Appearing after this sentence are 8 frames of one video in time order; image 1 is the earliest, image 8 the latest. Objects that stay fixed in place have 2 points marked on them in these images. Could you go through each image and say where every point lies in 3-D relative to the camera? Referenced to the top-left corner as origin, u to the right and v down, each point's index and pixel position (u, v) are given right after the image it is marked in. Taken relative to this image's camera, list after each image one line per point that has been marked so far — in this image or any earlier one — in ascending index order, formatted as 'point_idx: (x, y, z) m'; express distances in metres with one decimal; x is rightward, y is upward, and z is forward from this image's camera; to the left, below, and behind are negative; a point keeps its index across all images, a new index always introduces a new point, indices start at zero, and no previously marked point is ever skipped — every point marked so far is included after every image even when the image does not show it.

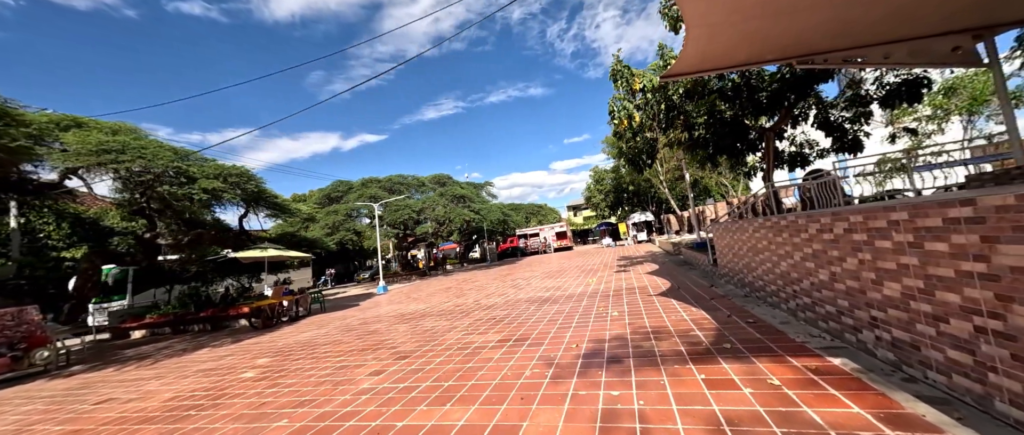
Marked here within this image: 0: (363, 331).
0: (-2.9, -2.2, +7.0) m
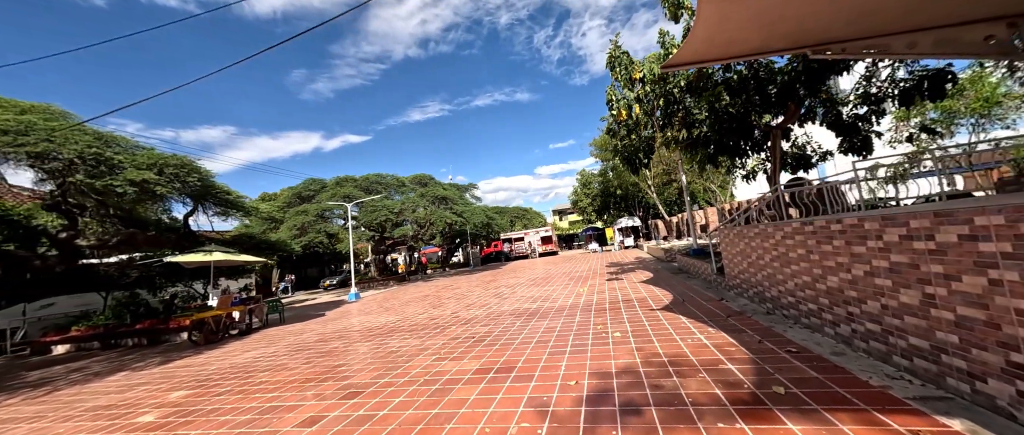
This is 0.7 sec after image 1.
0: (-3.2, -2.2, +5.9) m
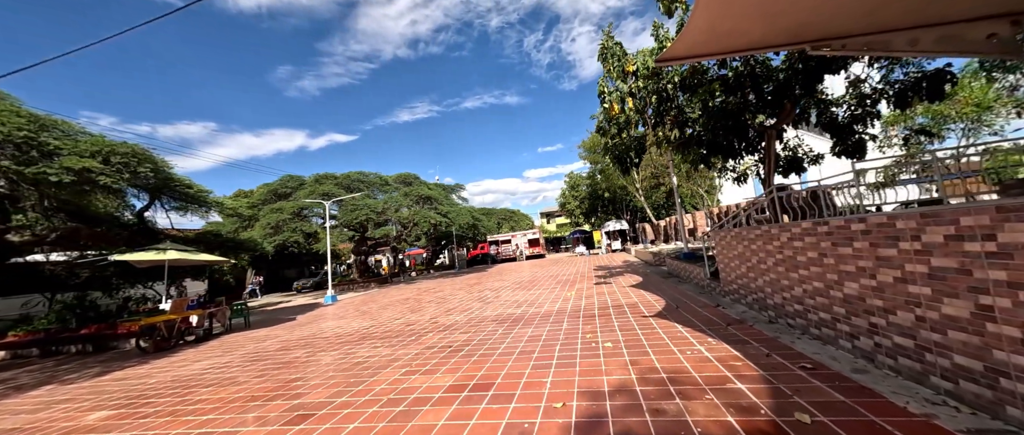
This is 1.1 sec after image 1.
0: (-3.5, -2.1, +5.3) m
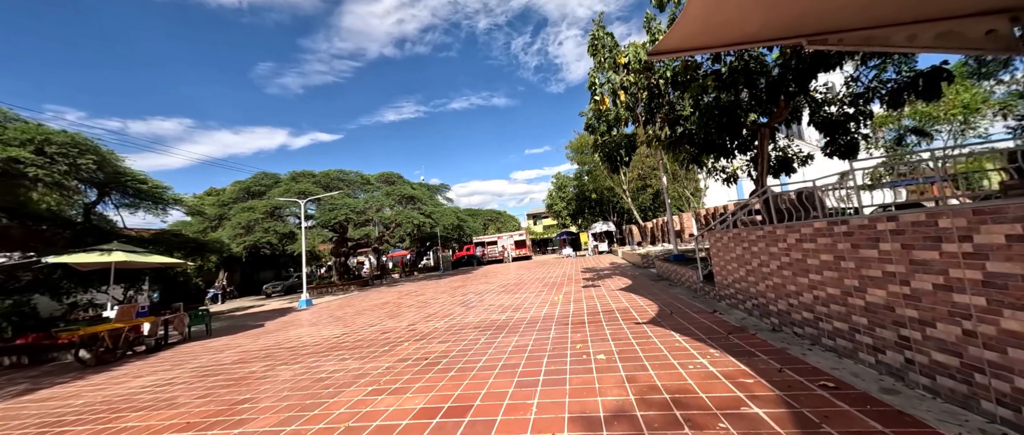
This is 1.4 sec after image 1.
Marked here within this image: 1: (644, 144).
0: (-3.7, -2.1, +4.7) m
1: (+3.5, +2.0, +9.5) m
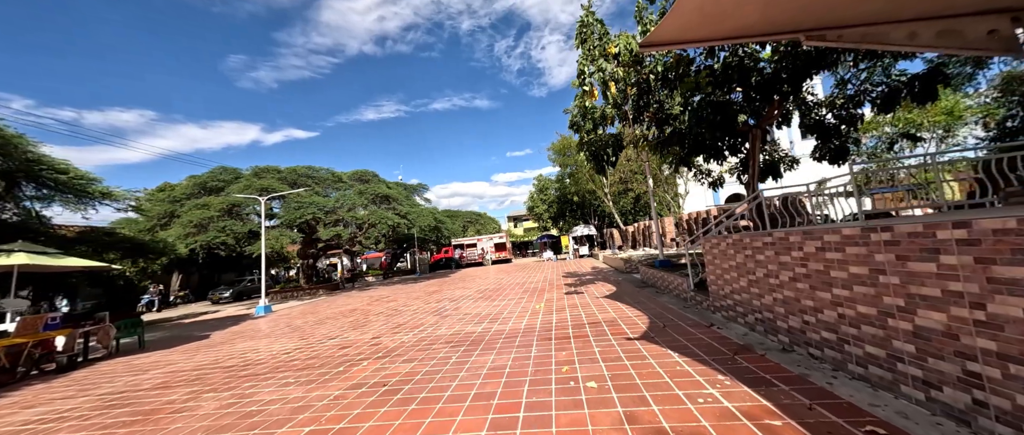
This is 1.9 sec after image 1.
0: (-4.0, -2.0, +3.8) m
1: (+3.0, +1.9, +9.1) m
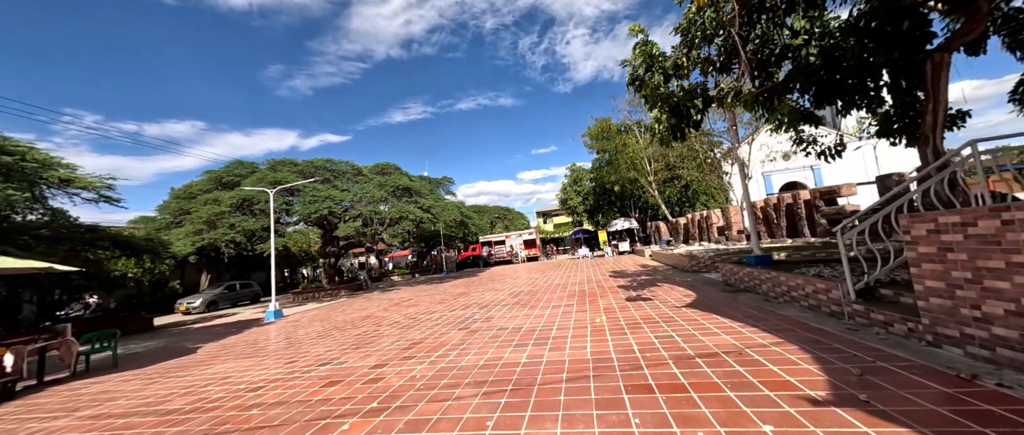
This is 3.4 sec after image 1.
0: (-3.5, -1.8, +2.1) m
1: (+3.9, +2.2, +6.8) m
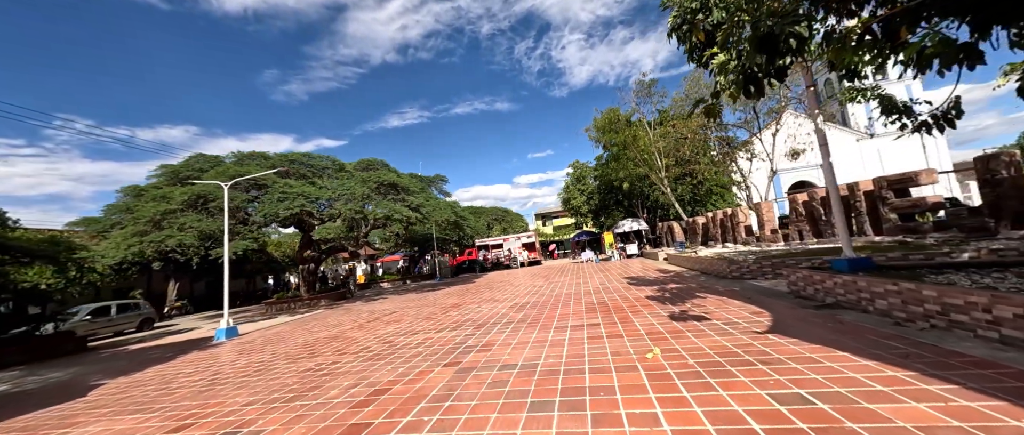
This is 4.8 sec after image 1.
0: (-3.3, -1.7, +0.2) m
1: (+4.0, +2.4, +5.0) m
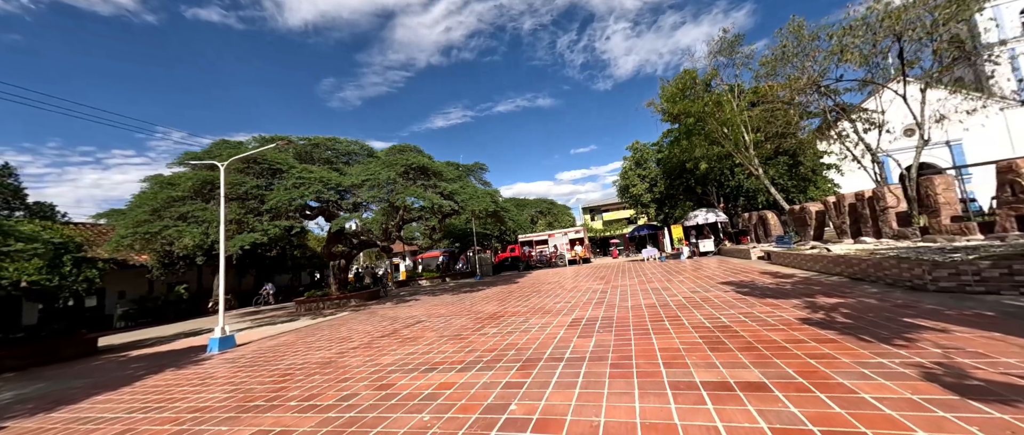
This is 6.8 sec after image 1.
0: (-3.3, -1.4, -2.0) m
1: (+4.5, +2.7, +1.8) m
